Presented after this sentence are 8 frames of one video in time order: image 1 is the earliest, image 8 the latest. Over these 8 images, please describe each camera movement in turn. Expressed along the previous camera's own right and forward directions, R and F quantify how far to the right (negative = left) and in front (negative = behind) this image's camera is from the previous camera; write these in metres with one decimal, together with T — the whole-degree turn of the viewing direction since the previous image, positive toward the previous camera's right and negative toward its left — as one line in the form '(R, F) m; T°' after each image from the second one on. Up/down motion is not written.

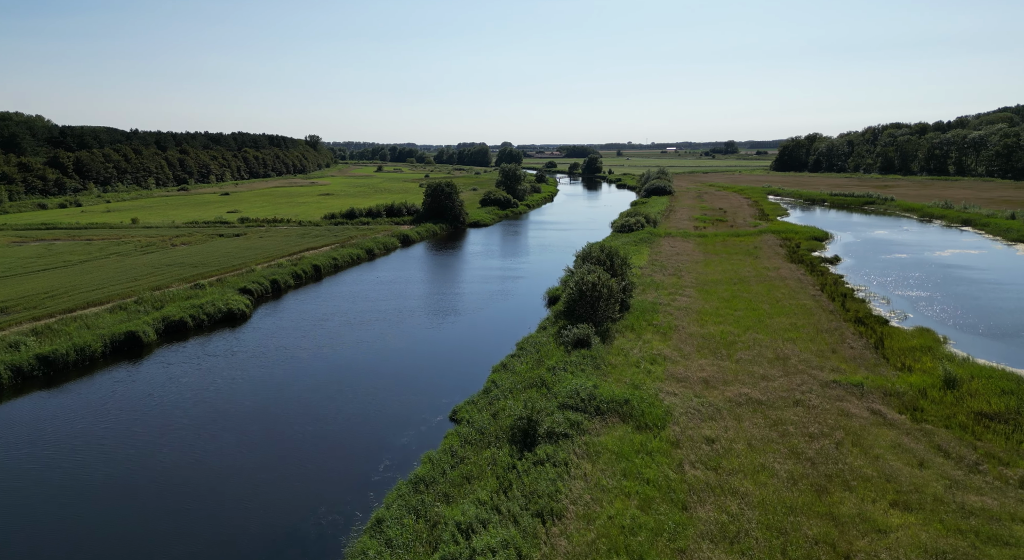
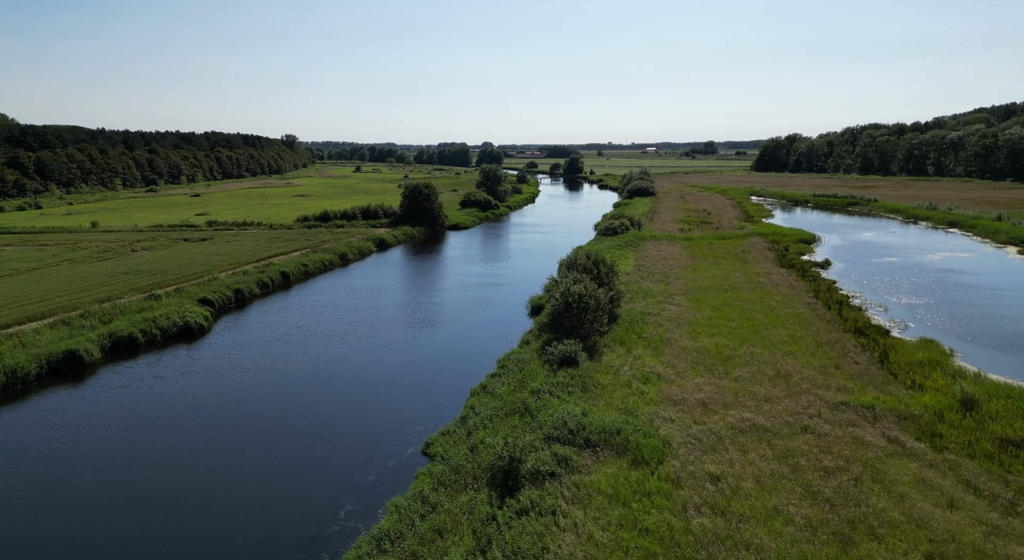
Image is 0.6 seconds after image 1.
(0.0, +1.9) m; +2°
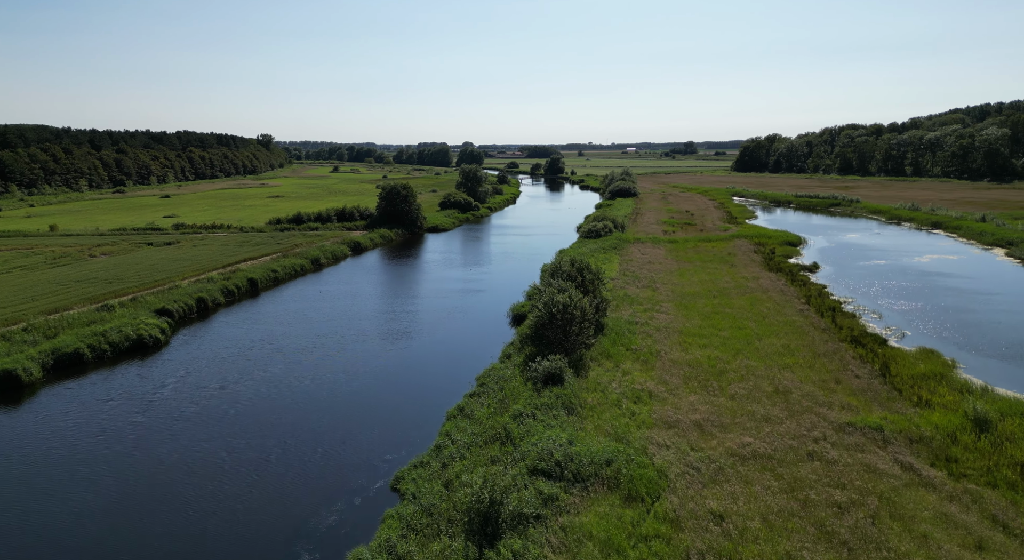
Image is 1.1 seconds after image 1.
(+0.1, +1.6) m; +2°
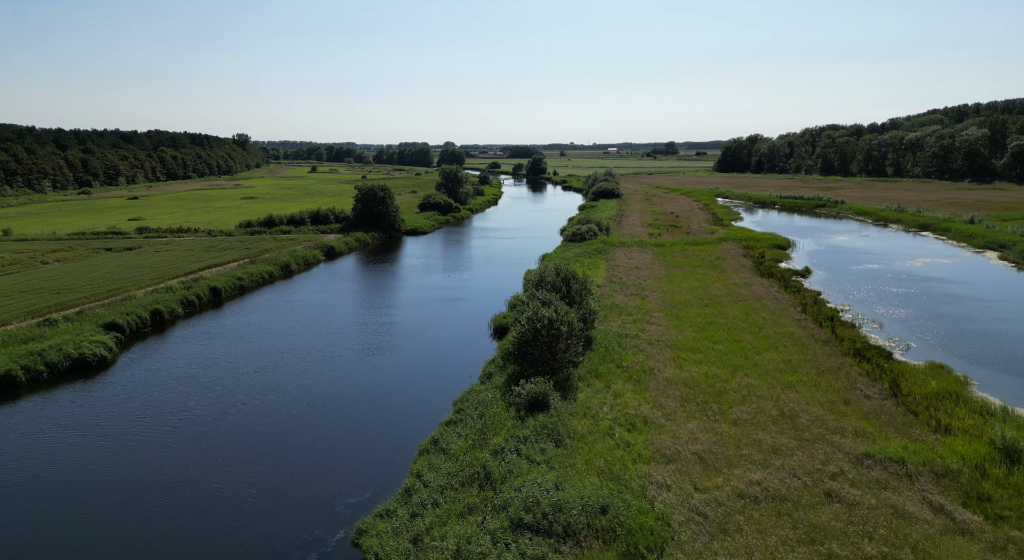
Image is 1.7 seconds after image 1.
(+0.1, +1.9) m; +2°
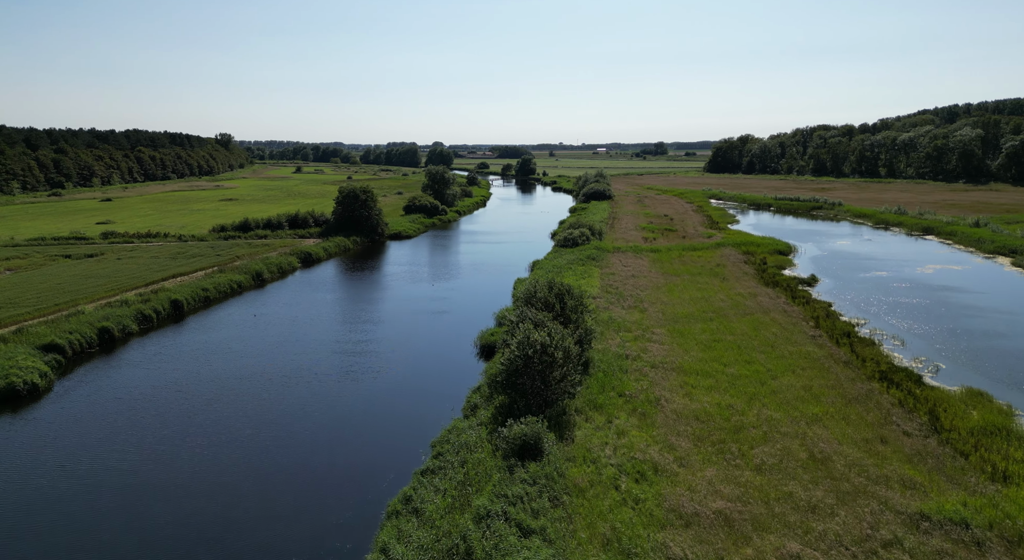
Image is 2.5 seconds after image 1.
(0.0, +2.6) m; +1°
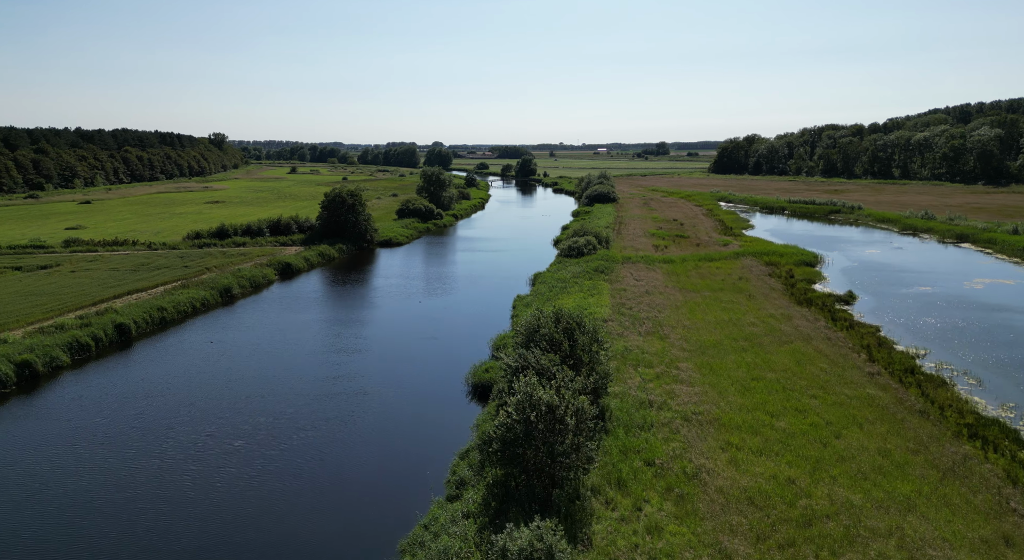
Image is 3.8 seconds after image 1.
(+0.1, +4.2) m; 0°
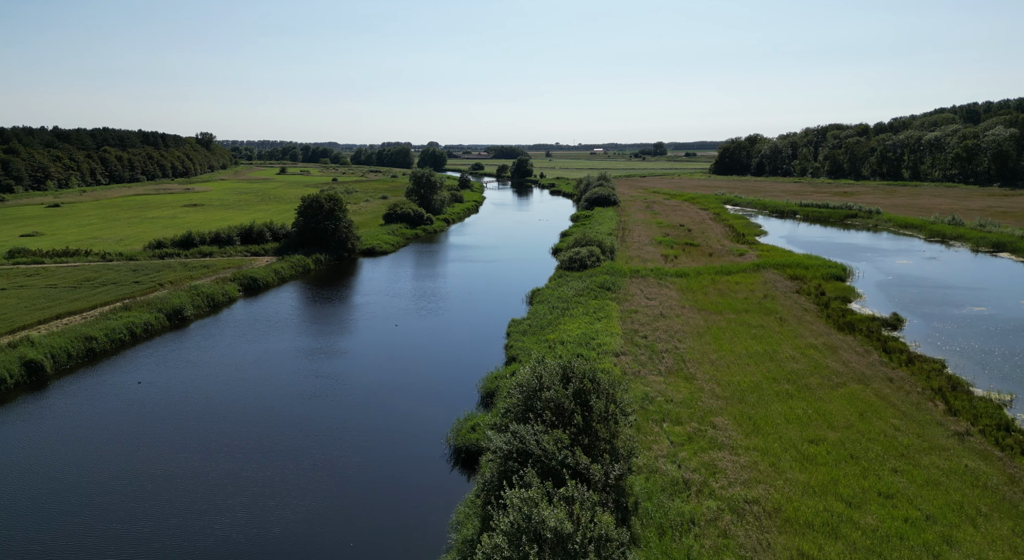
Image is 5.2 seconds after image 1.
(+0.1, +4.5) m; 0°
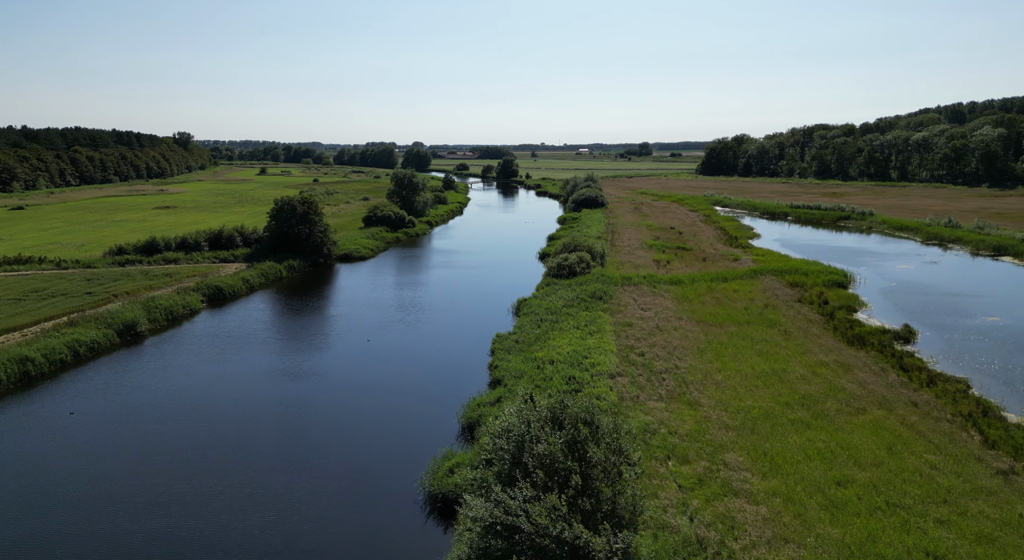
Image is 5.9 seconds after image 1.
(+0.1, +2.2) m; +1°
